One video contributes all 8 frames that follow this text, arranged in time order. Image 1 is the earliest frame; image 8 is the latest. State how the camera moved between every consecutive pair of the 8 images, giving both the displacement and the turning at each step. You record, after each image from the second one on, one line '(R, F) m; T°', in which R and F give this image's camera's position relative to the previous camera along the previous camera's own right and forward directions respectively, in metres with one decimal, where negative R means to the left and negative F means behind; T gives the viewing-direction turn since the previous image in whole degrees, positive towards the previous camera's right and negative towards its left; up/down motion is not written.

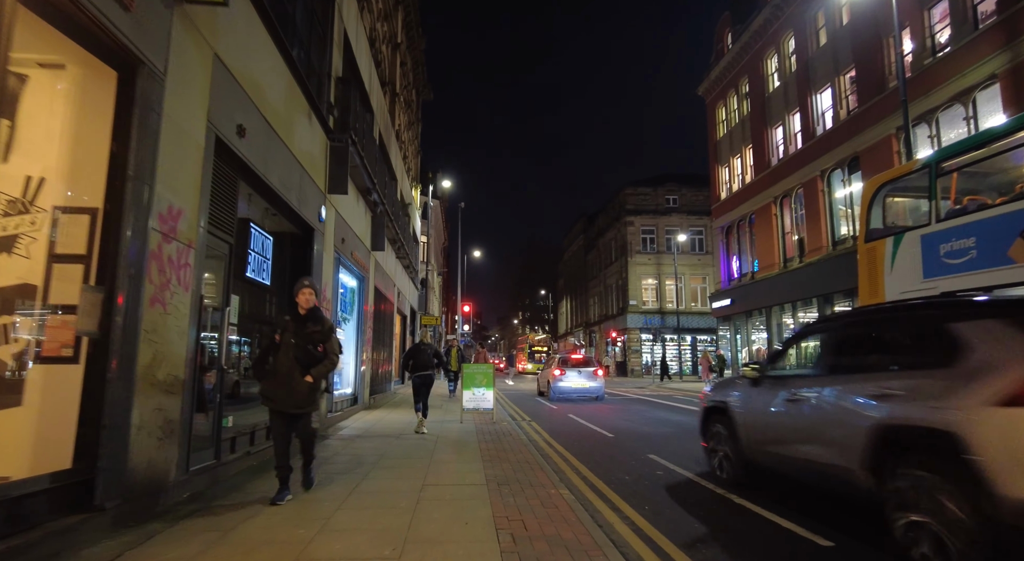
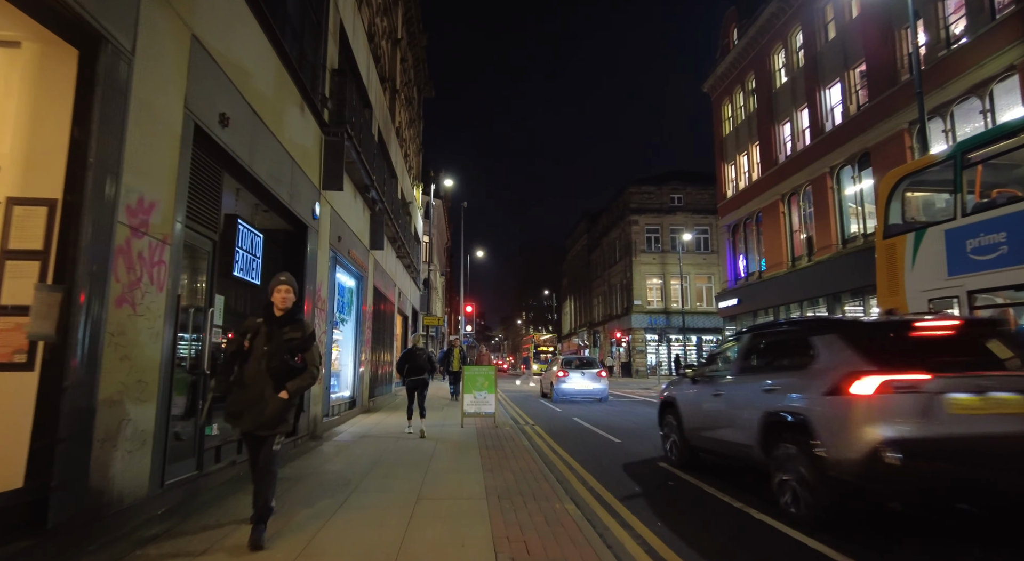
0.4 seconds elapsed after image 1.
(0.0, +0.4) m; 0°
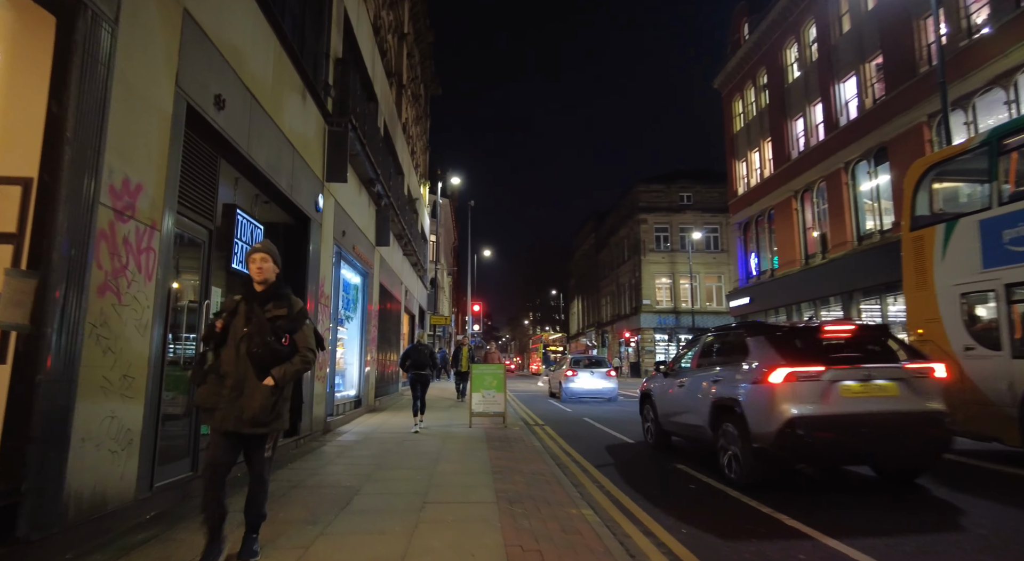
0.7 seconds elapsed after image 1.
(0.0, +0.3) m; -1°
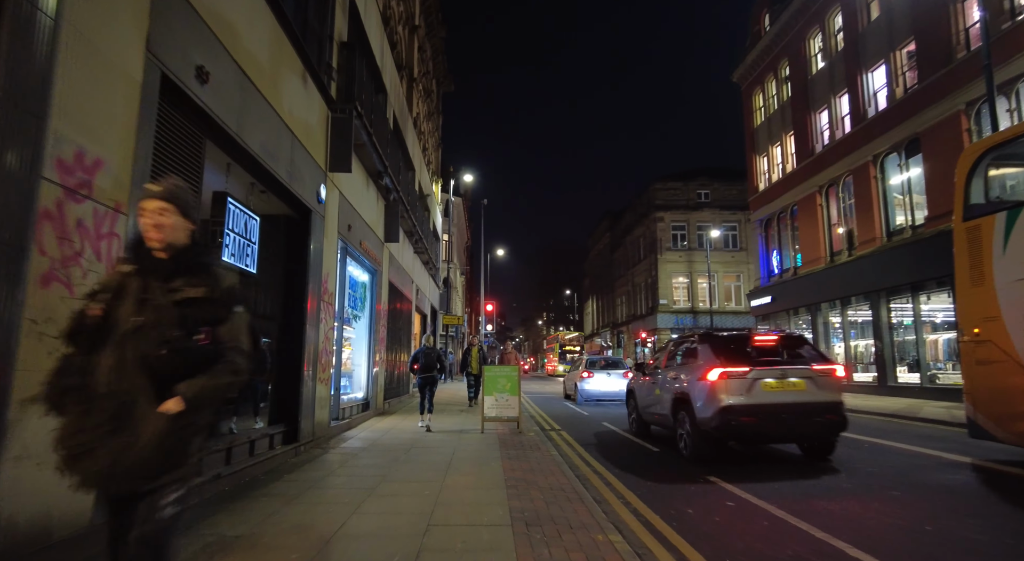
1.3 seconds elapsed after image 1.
(0.0, +0.6) m; -1°
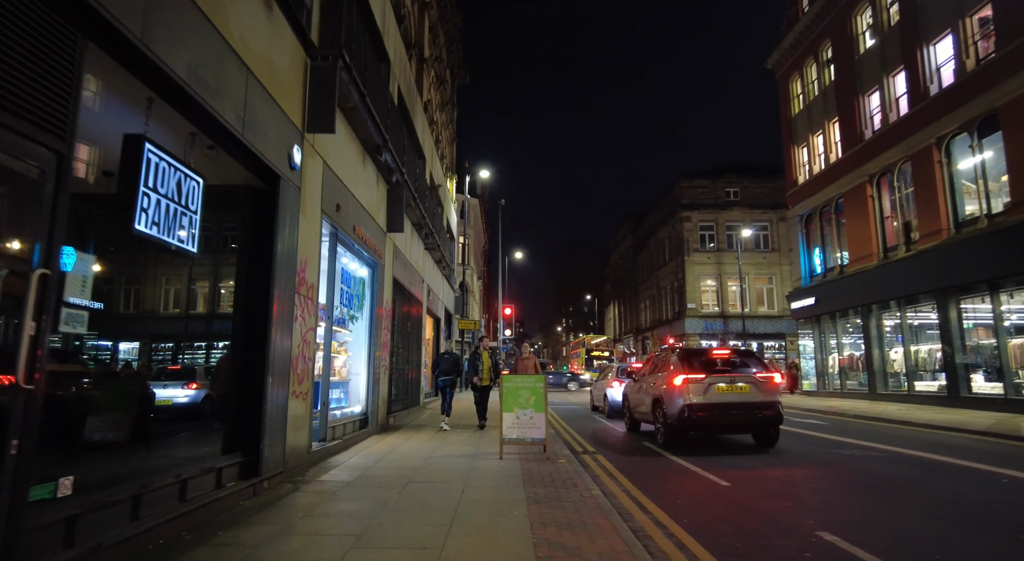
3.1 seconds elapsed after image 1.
(-0.1, +1.9) m; -2°
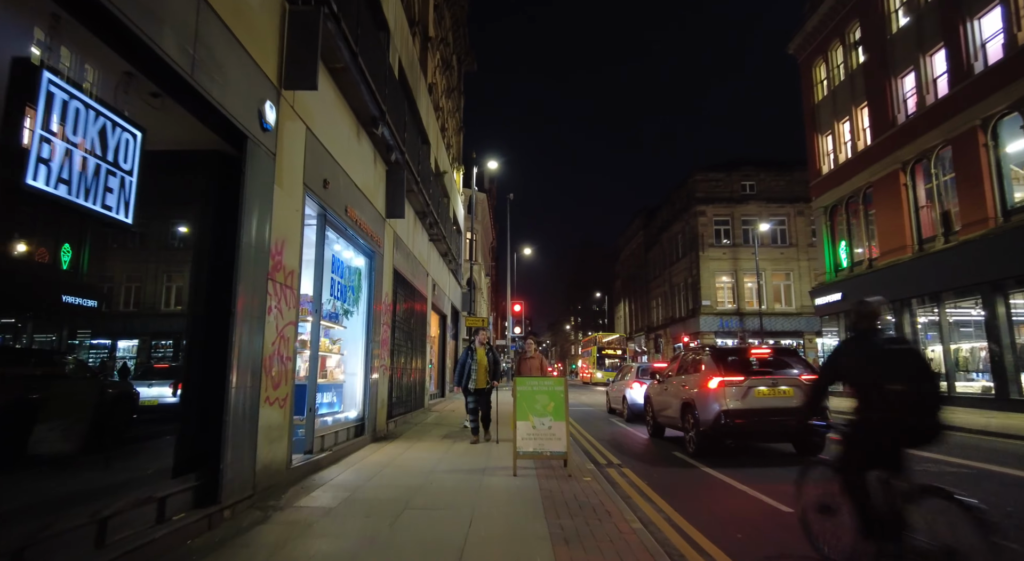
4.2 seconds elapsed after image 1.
(-0.1, +1.2) m; -1°
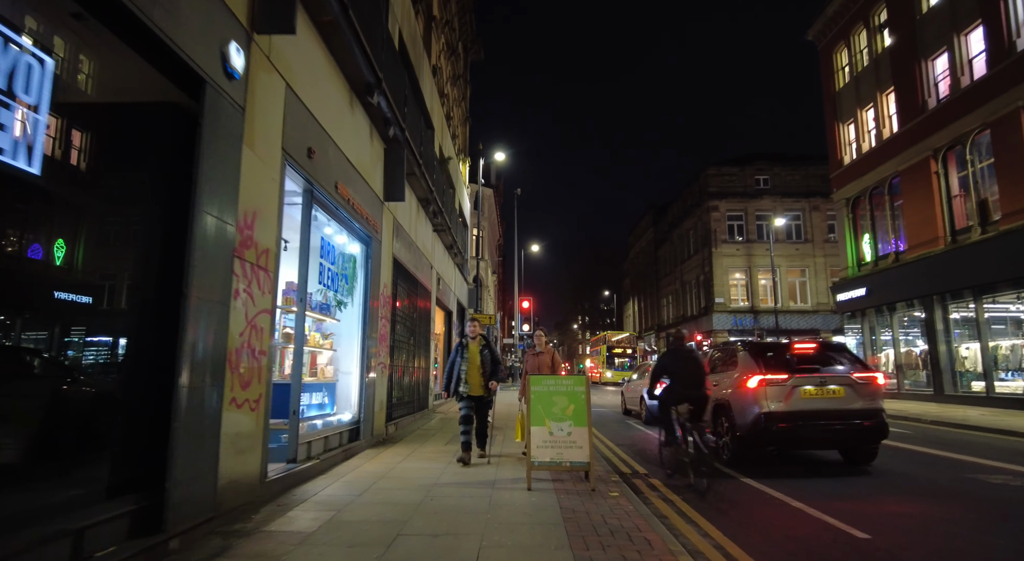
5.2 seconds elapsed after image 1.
(-0.1, +1.0) m; -1°
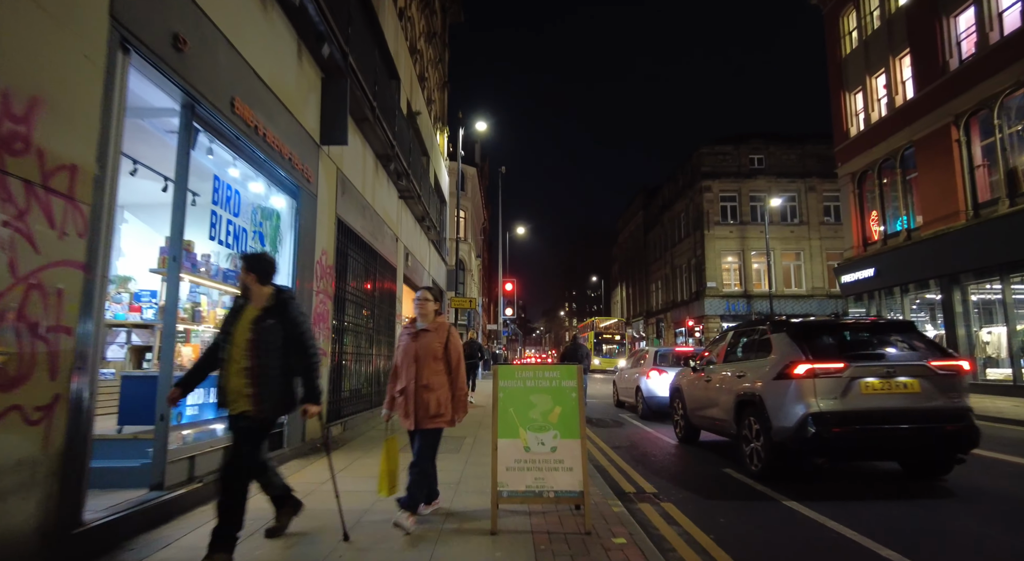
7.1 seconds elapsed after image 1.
(+0.2, +2.0) m; +1°
